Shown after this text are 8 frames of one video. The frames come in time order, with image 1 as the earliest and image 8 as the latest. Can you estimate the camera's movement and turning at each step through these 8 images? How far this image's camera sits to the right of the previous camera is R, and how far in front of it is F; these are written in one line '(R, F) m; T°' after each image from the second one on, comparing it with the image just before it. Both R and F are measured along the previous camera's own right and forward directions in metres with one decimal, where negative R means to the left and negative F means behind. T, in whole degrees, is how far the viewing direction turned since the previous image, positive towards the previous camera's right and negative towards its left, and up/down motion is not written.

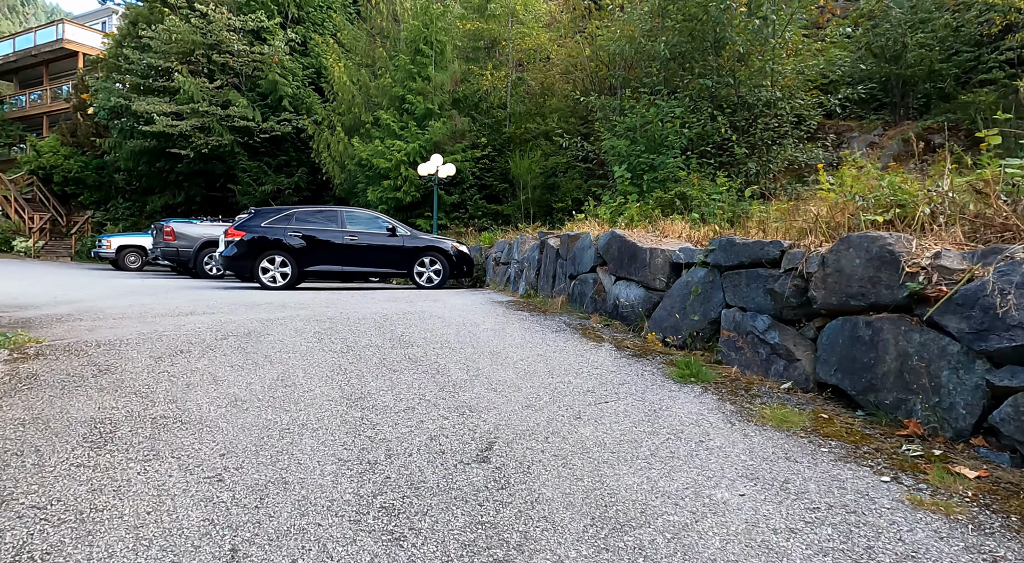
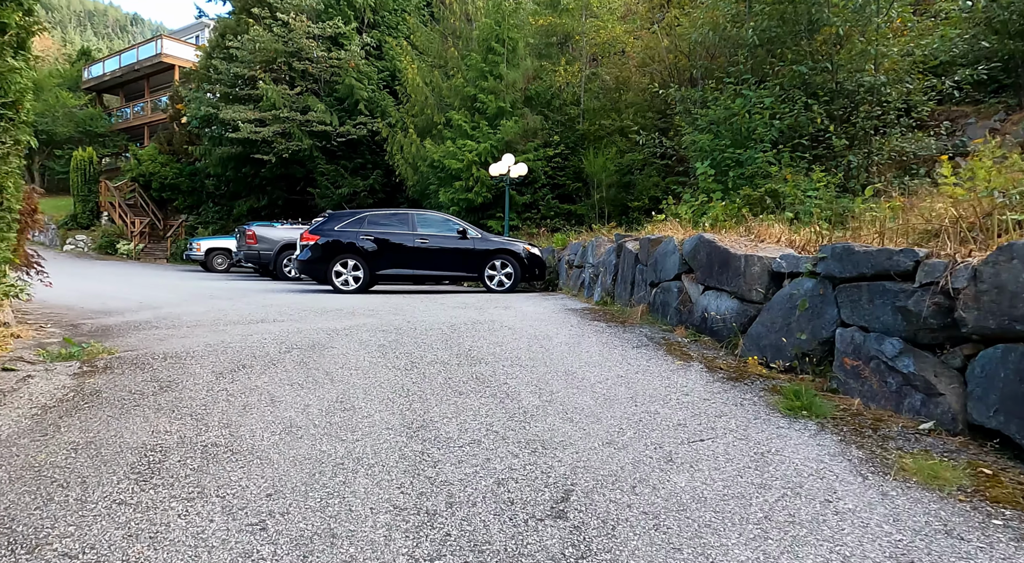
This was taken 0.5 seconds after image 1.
(0.0, +0.4) m; -7°
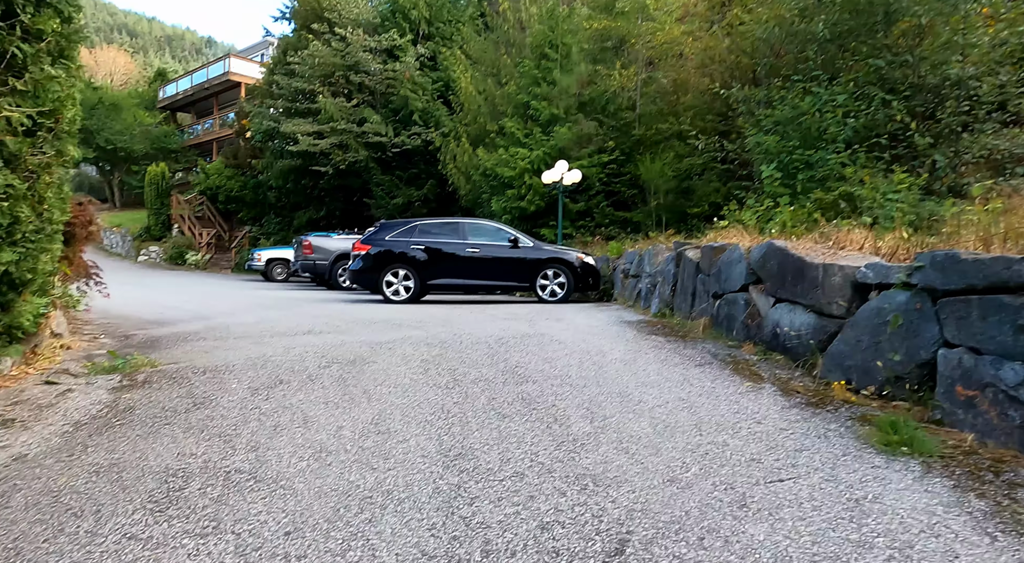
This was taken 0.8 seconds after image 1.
(0.0, +0.3) m; -5°
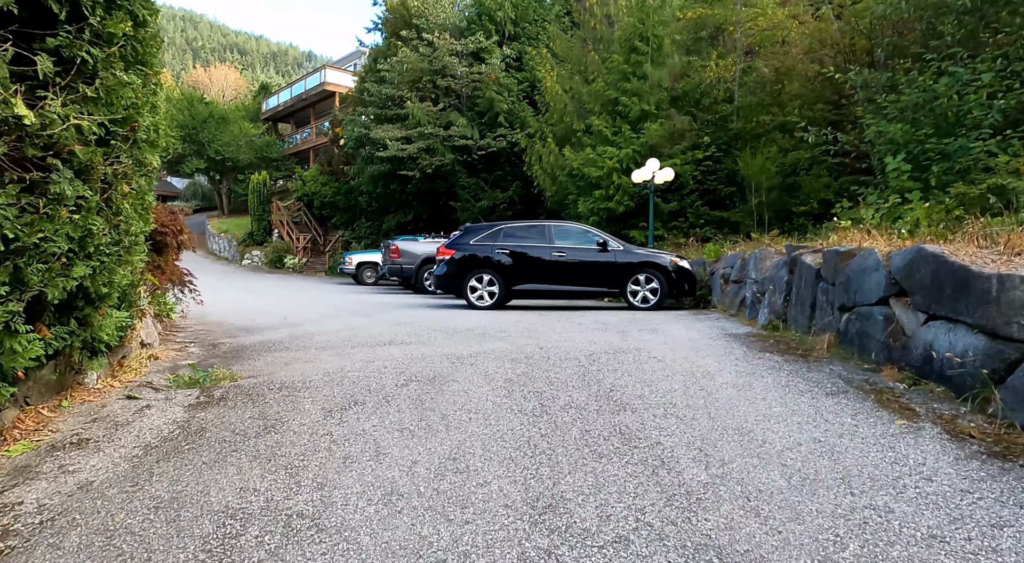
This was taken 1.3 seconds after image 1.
(-0.1, +0.4) m; -8°
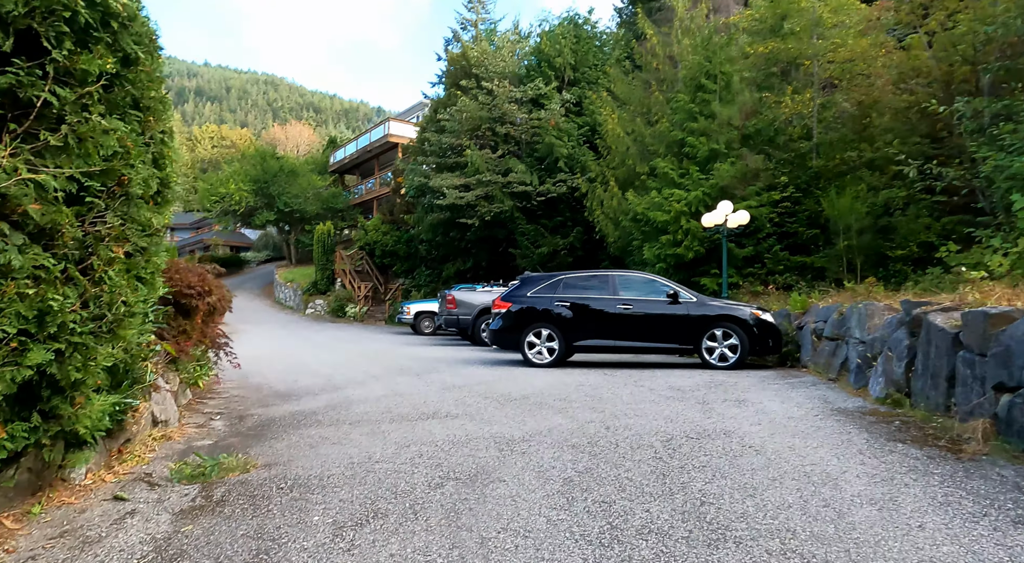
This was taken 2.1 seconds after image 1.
(0.0, +0.8) m; -6°
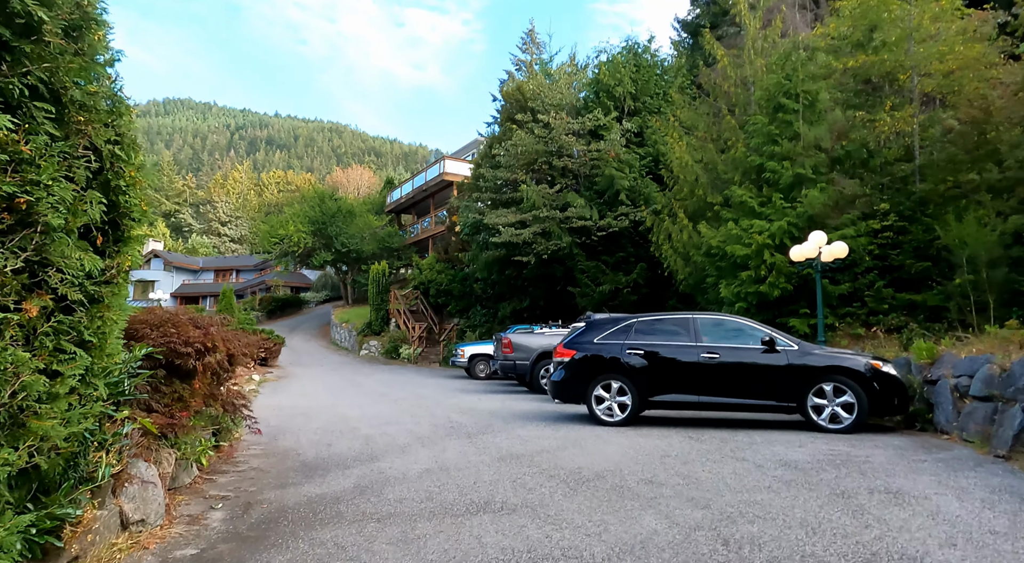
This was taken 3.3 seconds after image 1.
(-0.1, +1.2) m; -5°
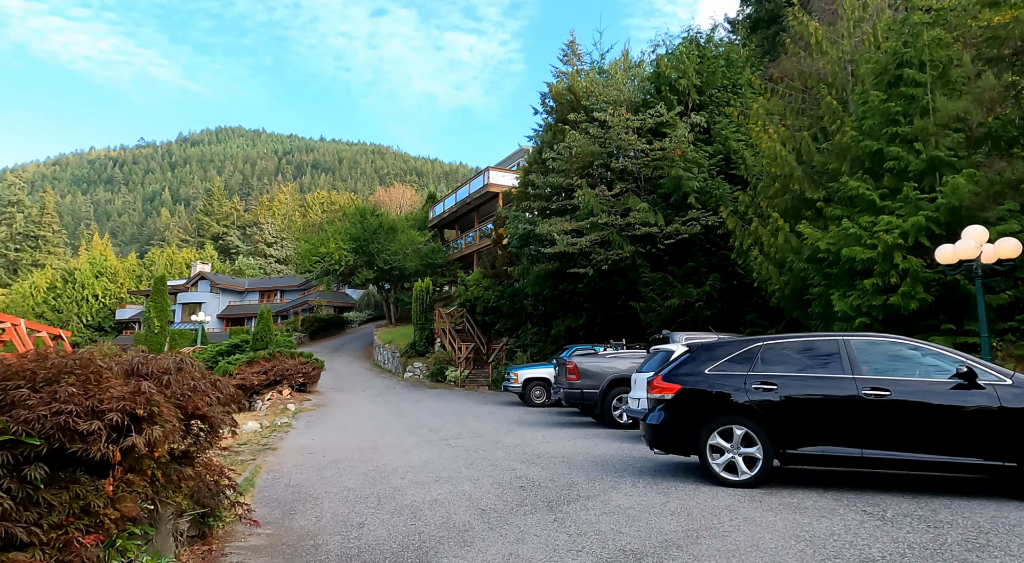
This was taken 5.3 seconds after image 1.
(-0.5, +2.0) m; -4°
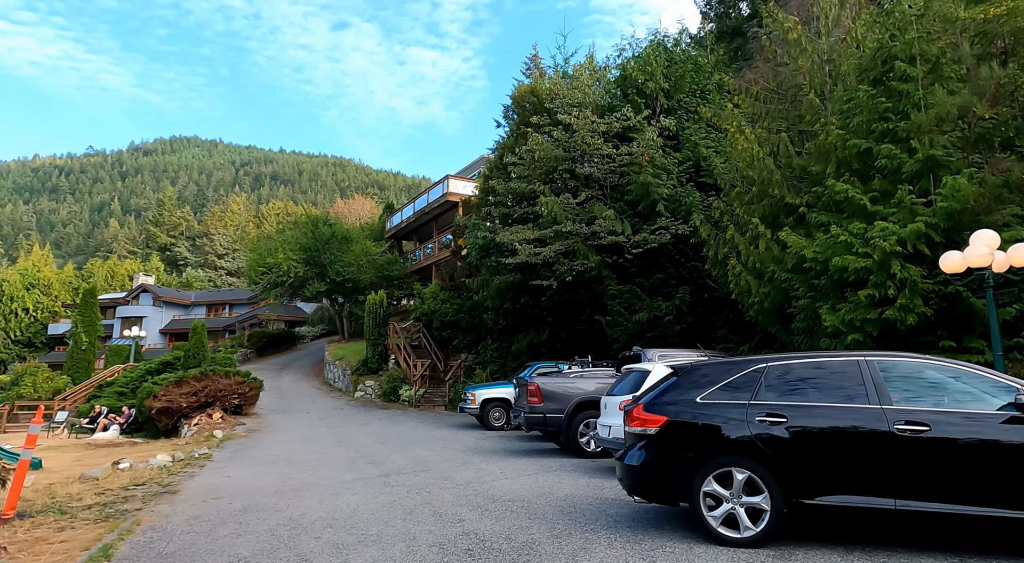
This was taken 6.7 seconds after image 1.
(+0.1, +1.4) m; +3°
